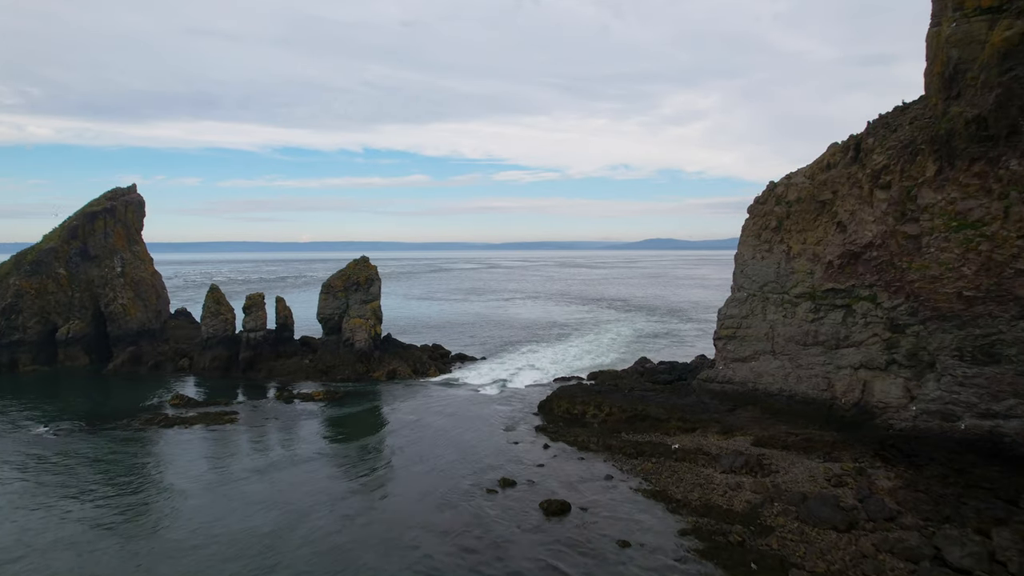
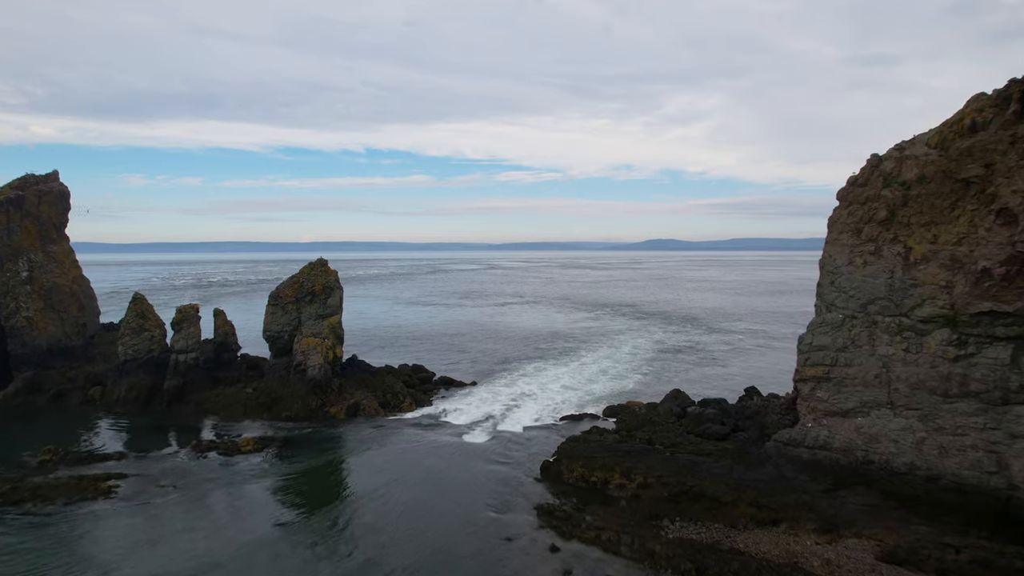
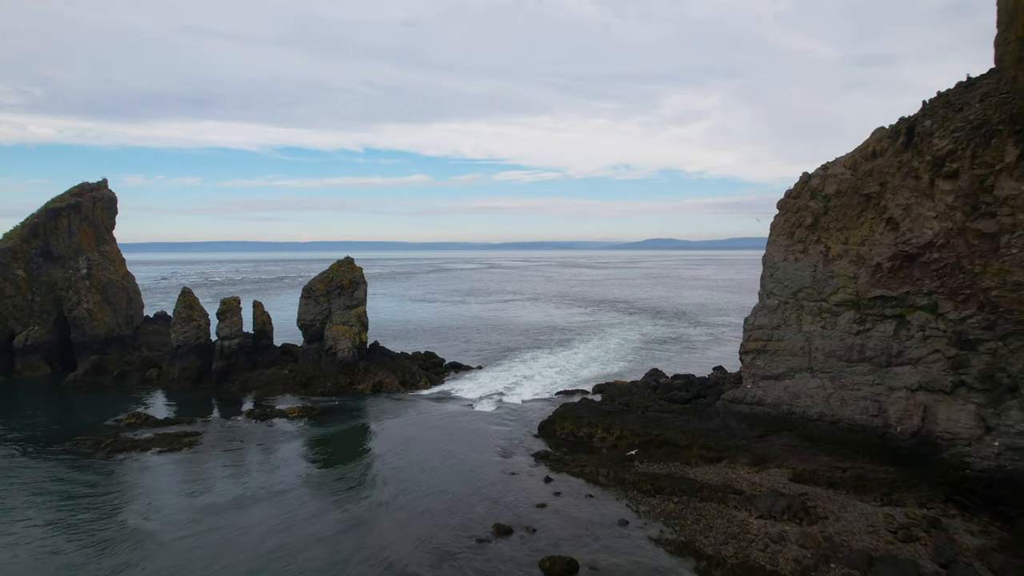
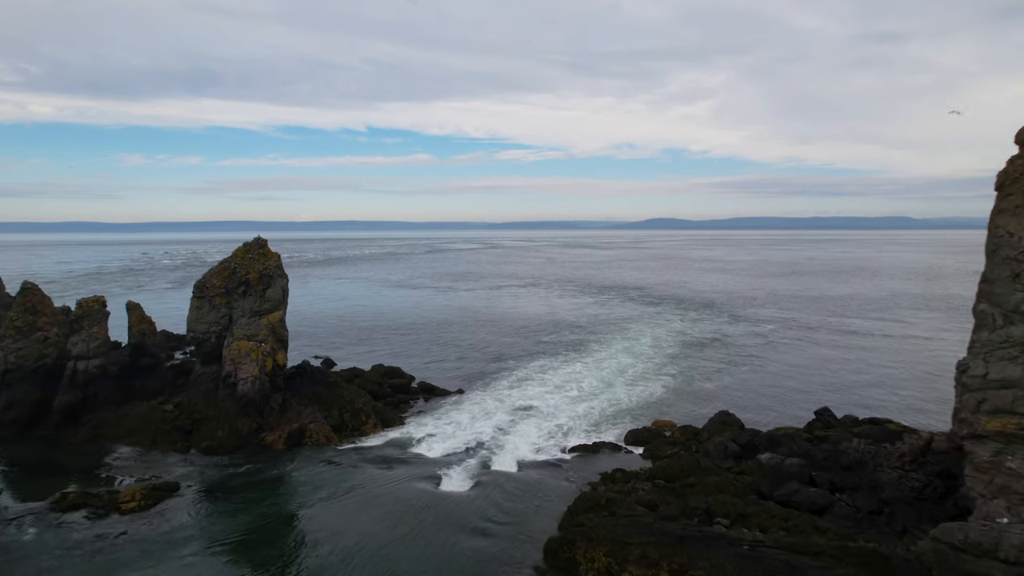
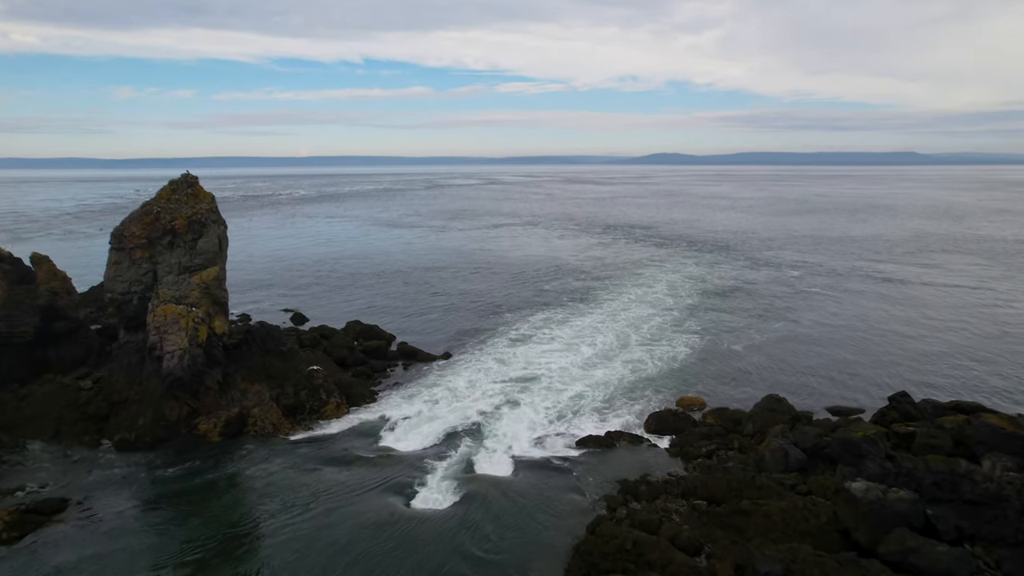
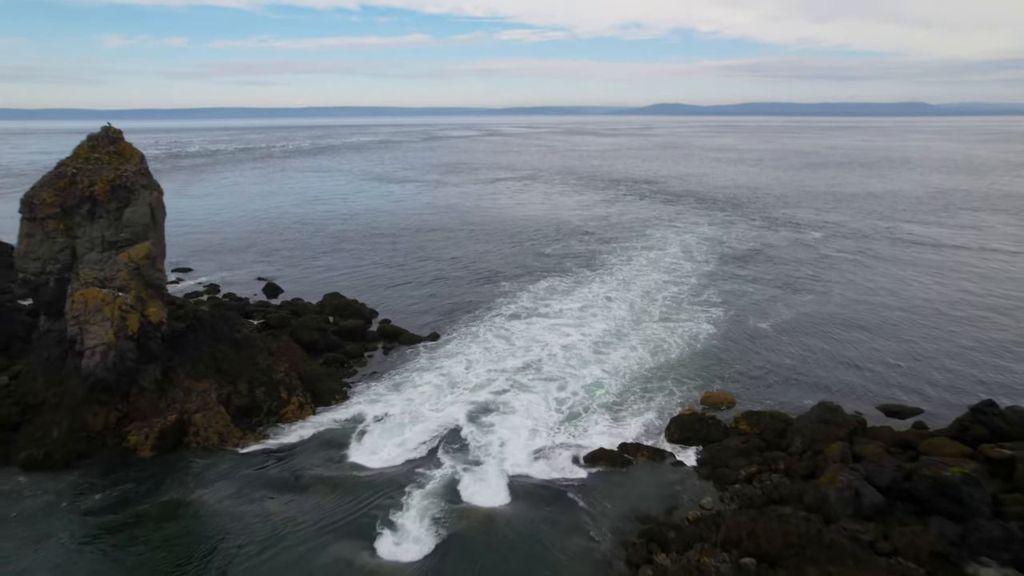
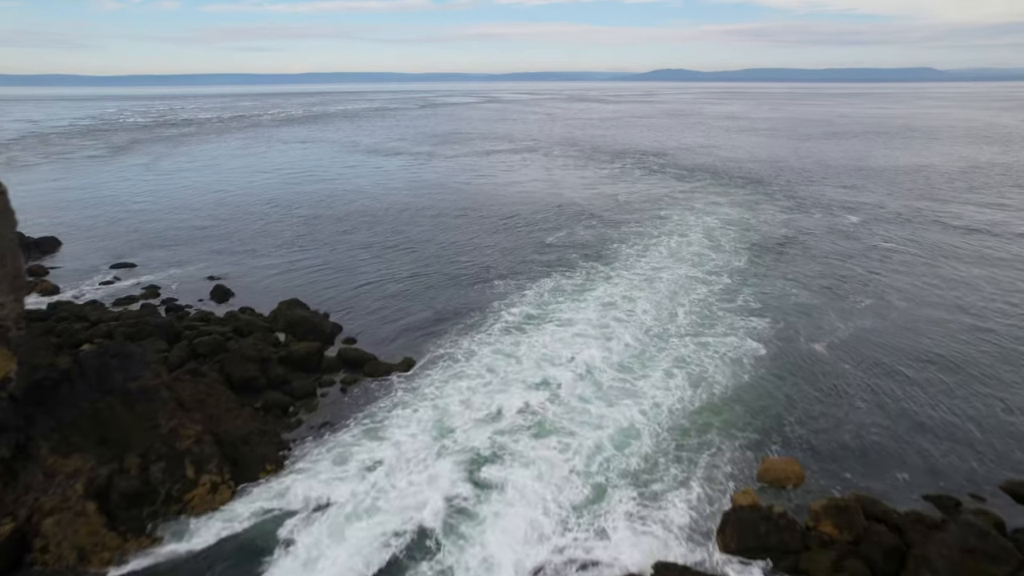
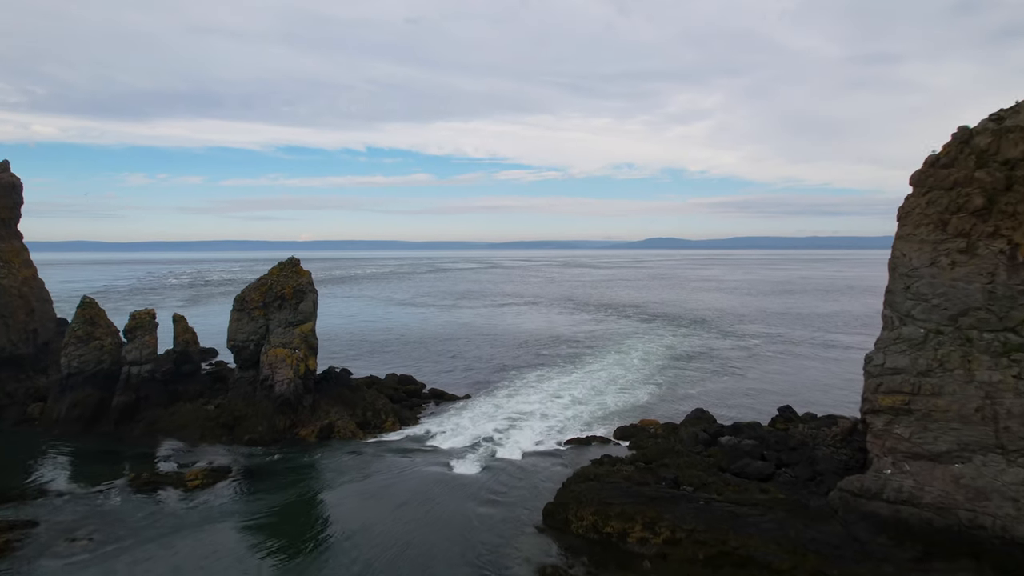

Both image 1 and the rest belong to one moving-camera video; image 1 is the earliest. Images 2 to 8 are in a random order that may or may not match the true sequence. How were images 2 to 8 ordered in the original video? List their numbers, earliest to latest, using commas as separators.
3, 2, 8, 4, 5, 6, 7
